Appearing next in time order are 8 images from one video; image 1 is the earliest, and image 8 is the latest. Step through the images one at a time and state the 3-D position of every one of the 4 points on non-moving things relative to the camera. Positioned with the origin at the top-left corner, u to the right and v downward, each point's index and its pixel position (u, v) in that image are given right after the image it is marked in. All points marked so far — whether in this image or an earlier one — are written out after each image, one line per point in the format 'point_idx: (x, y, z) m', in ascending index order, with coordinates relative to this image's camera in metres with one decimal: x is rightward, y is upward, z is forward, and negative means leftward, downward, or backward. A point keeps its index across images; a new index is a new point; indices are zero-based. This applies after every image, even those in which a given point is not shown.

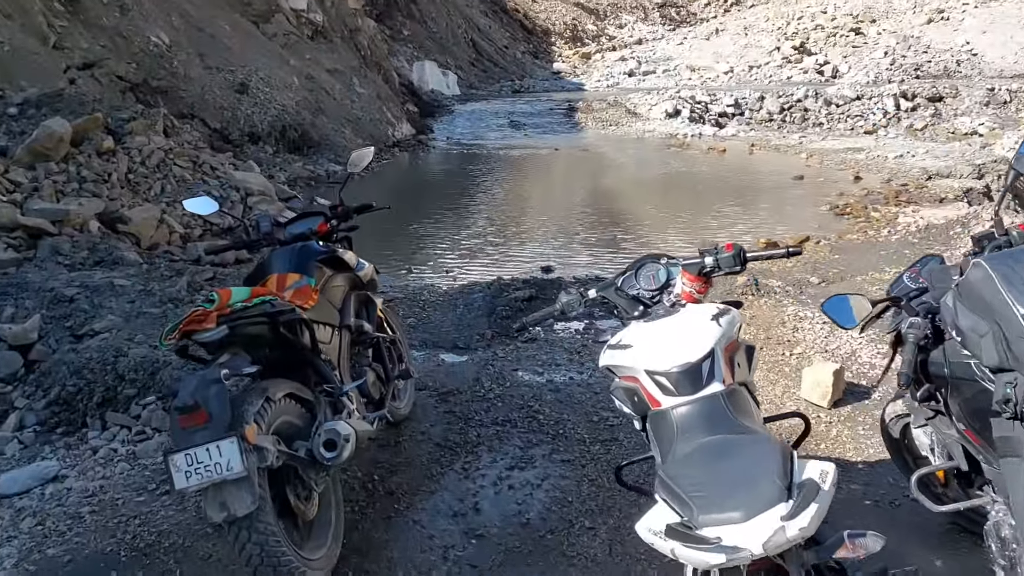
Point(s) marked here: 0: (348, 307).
0: (-0.7, -0.1, +3.5) m
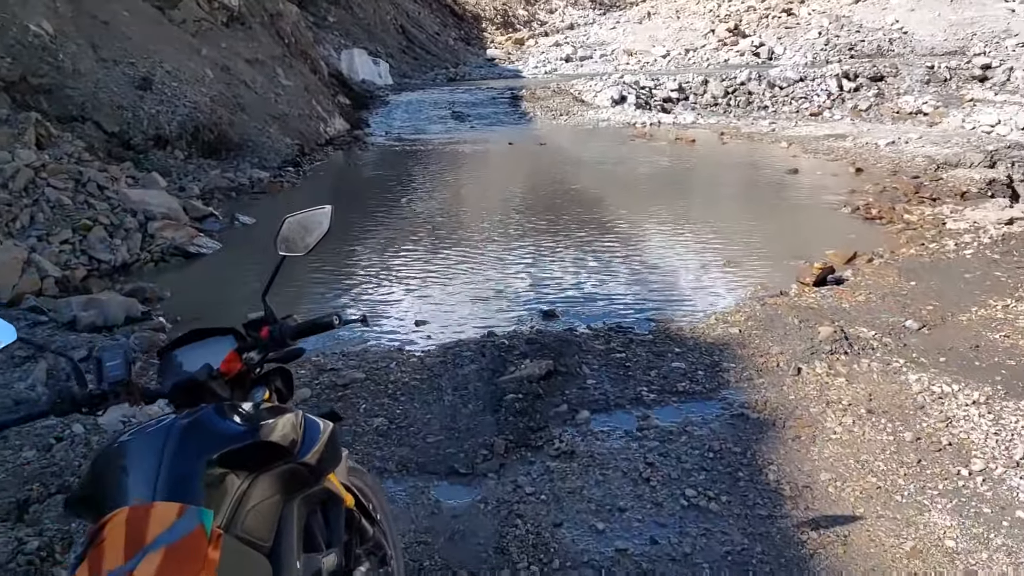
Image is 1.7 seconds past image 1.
0: (-0.5, -0.5, +1.7) m
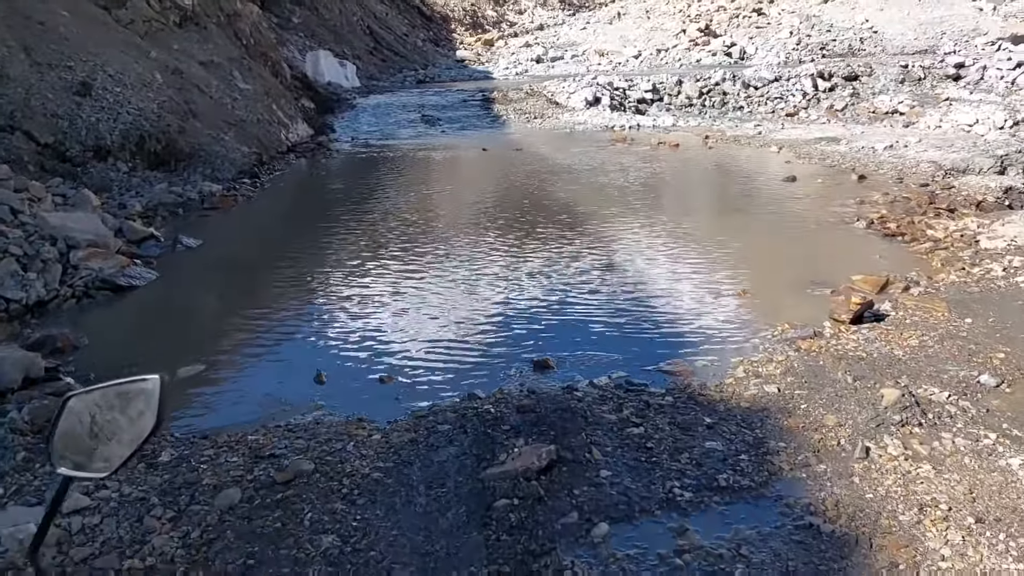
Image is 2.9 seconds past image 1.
0: (-0.4, -0.8, +0.7) m
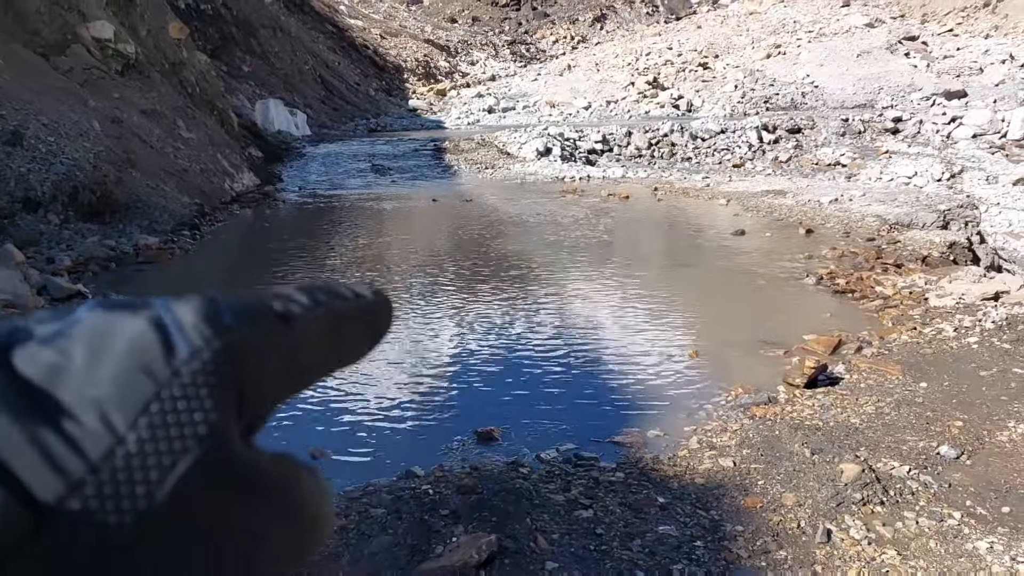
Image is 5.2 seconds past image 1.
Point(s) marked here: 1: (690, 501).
0: (-0.5, -0.9, +0.4) m
1: (+0.8, -0.9, +3.6) m
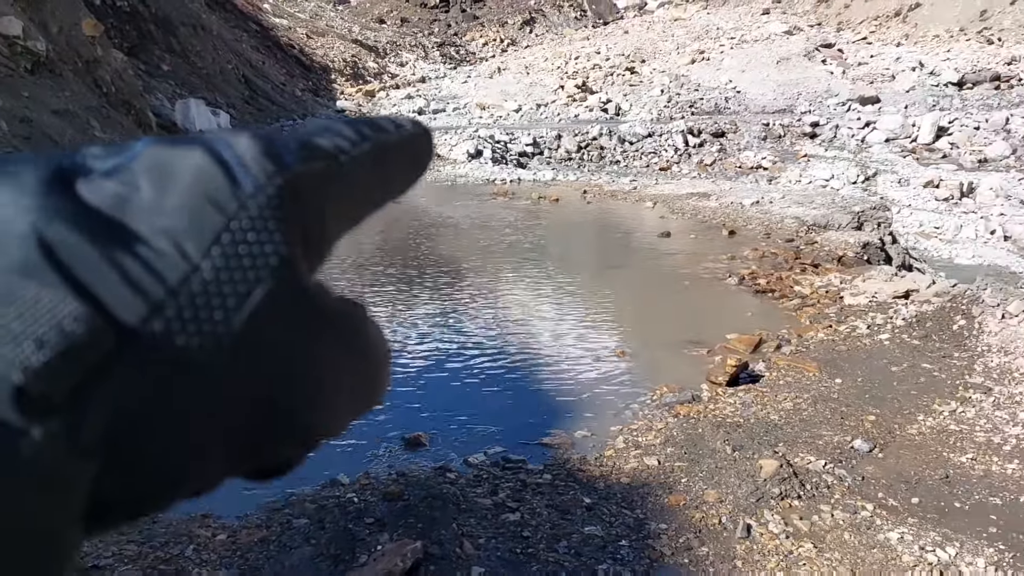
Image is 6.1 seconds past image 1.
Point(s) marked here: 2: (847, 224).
0: (-0.6, -0.9, +0.4) m
1: (+0.4, -0.9, +3.6) m
2: (+4.0, +0.8, +9.9) m
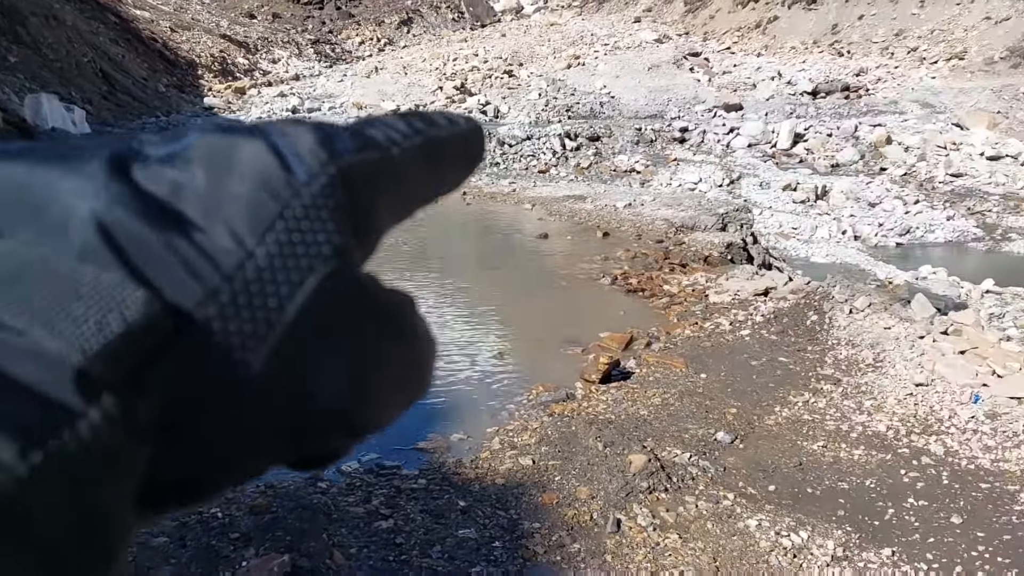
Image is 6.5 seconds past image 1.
0: (-0.6, -0.9, +0.3) m
1: (-0.1, -0.9, +3.6) m
2: (+2.5, +0.8, +10.4) m
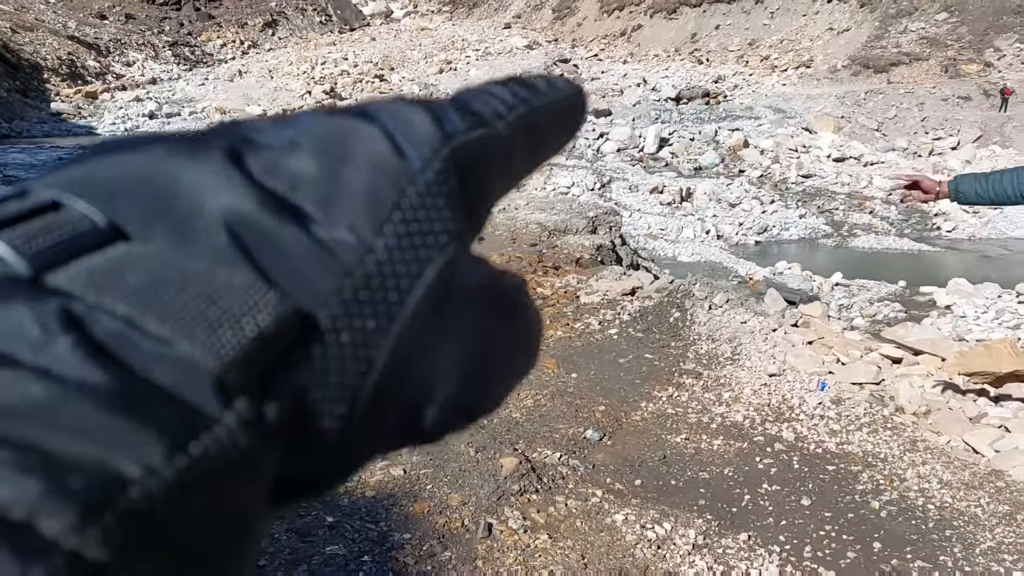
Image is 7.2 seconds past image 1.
0: (-0.7, -1.0, +0.2) m
1: (-0.6, -1.0, +3.5) m
2: (+0.9, +0.8, +10.6) m
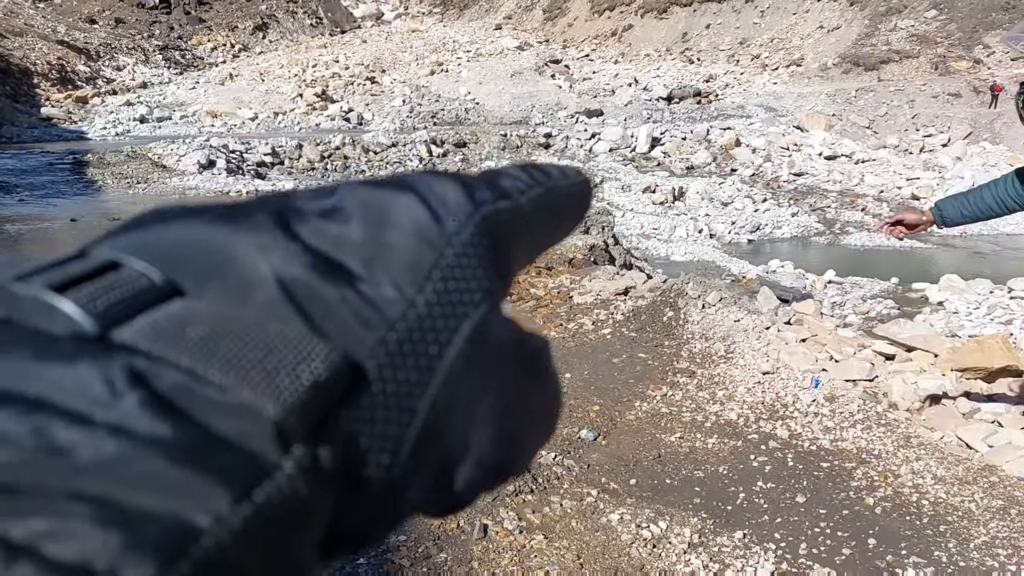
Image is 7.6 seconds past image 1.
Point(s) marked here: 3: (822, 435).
0: (-0.7, -1.0, +0.2) m
1: (-0.7, -1.0, +3.5) m
2: (+0.8, +0.8, +10.6) m
3: (+1.7, -0.8, +4.5) m
